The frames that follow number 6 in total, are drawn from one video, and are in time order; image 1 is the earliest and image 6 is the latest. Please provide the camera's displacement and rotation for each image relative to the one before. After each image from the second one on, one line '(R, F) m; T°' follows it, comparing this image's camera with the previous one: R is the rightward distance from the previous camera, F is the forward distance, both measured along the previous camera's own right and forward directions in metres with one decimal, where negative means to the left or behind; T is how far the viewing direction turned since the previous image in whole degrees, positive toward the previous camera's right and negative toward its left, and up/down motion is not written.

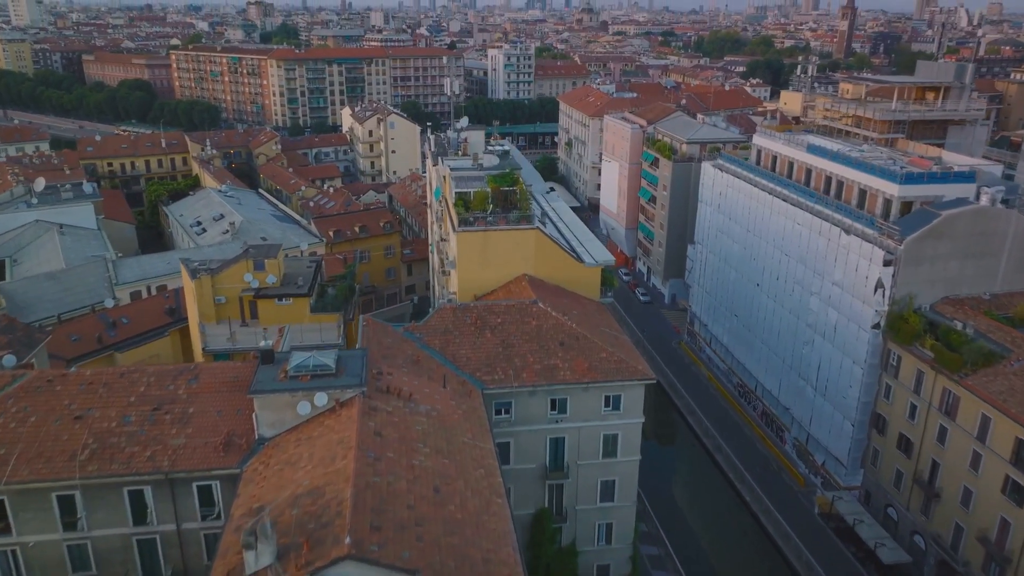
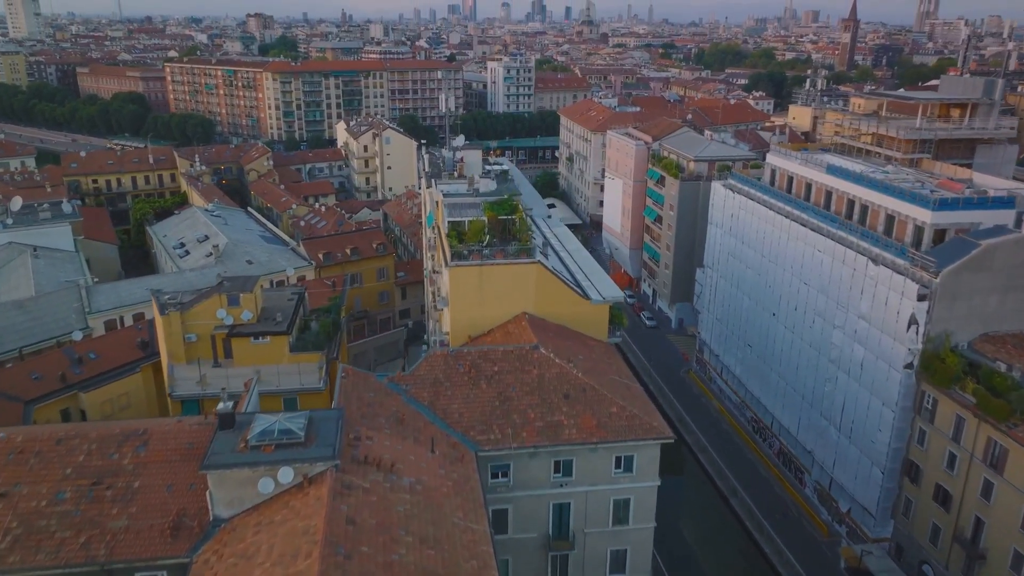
(0.0, +2.3) m; 0°
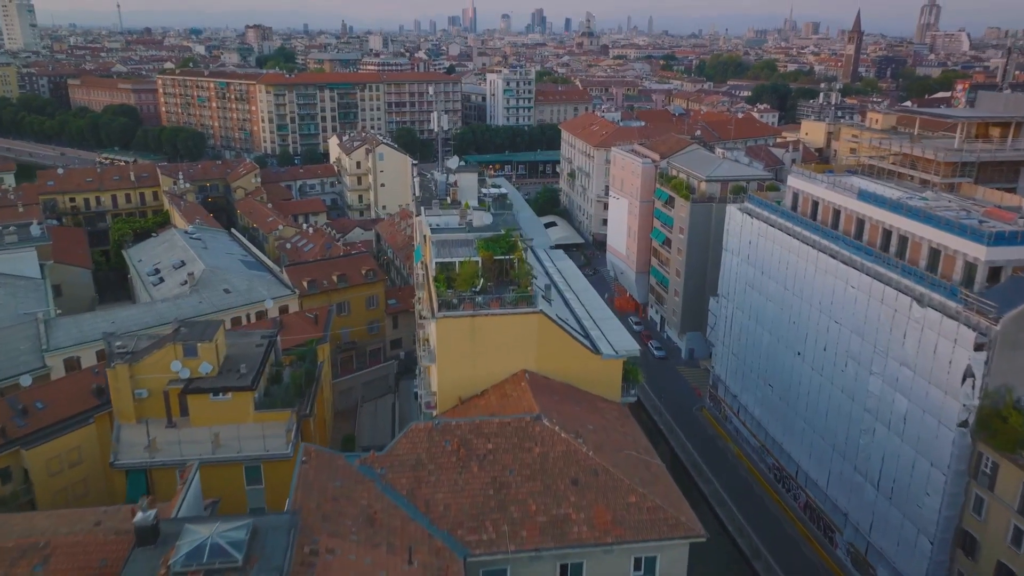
(+0.1, +3.0) m; 0°
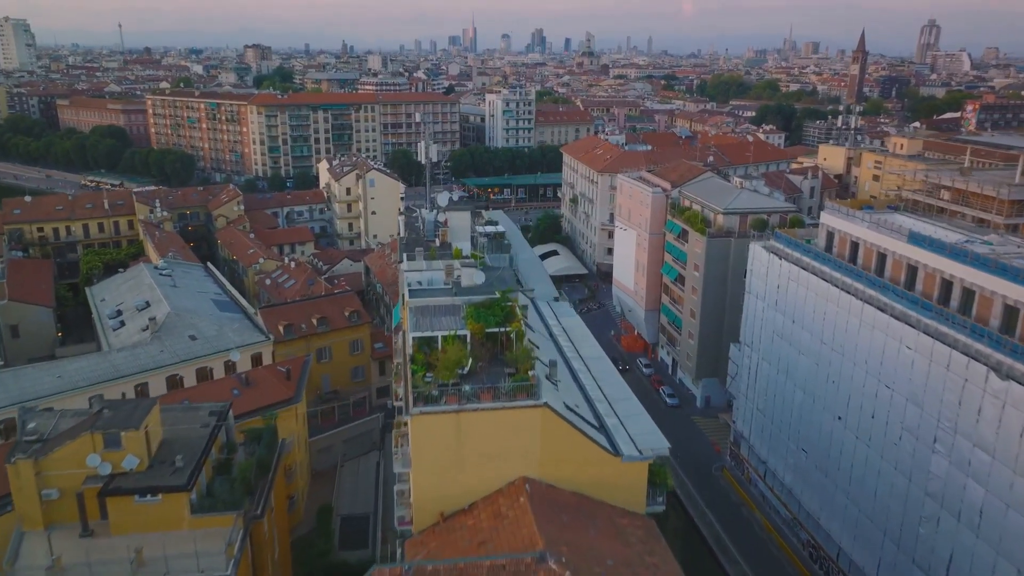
(+0.1, +3.8) m; 0°
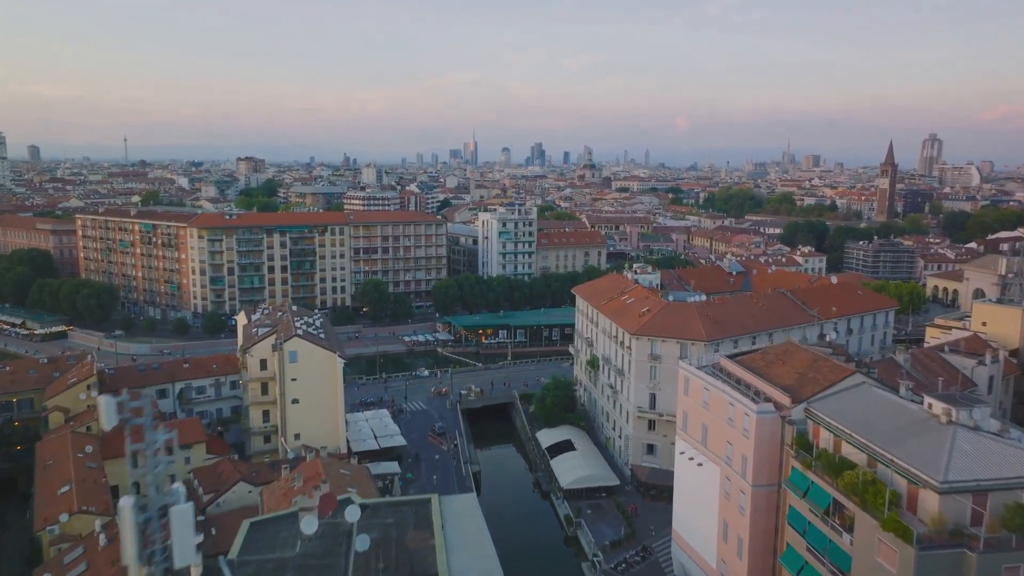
(+0.3, +19.7) m; 0°
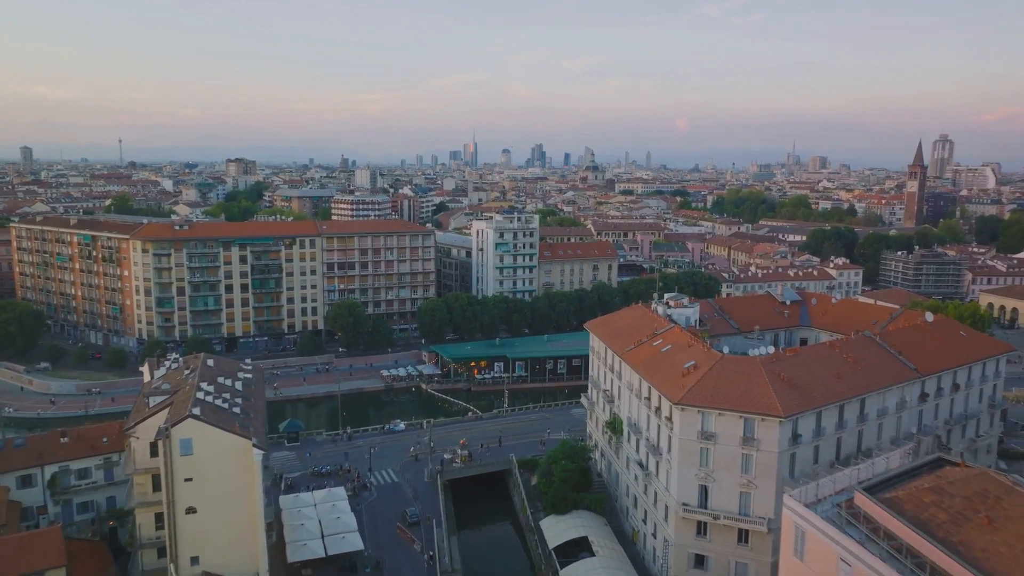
(+0.2, +12.2) m; 0°
